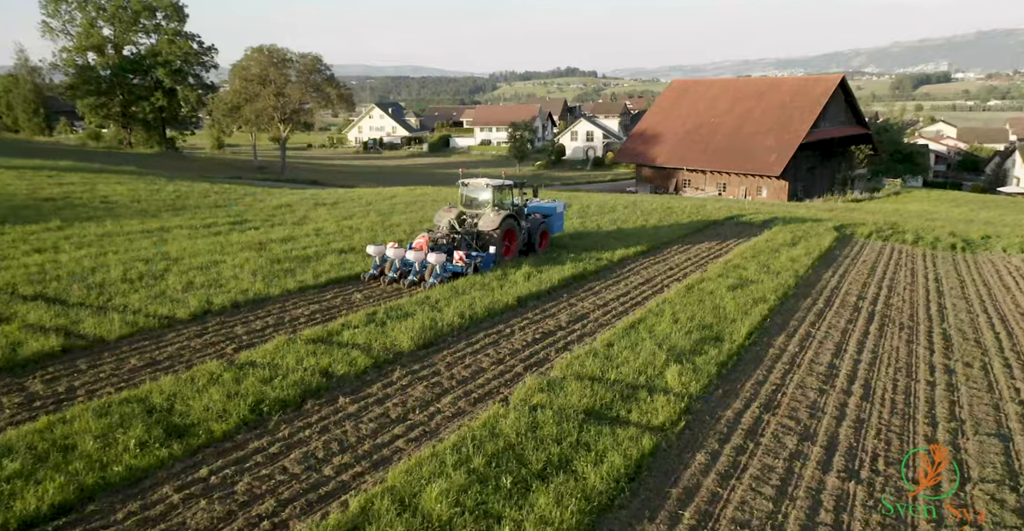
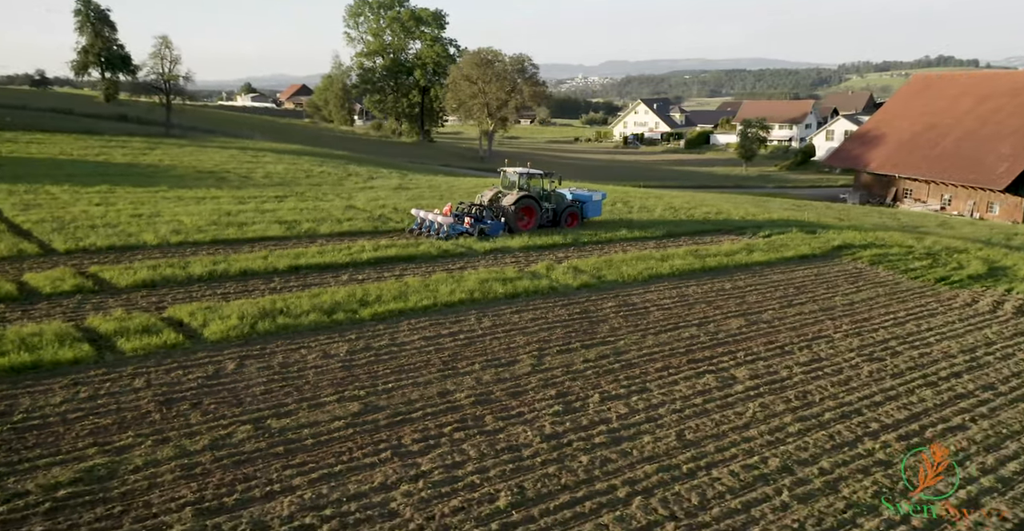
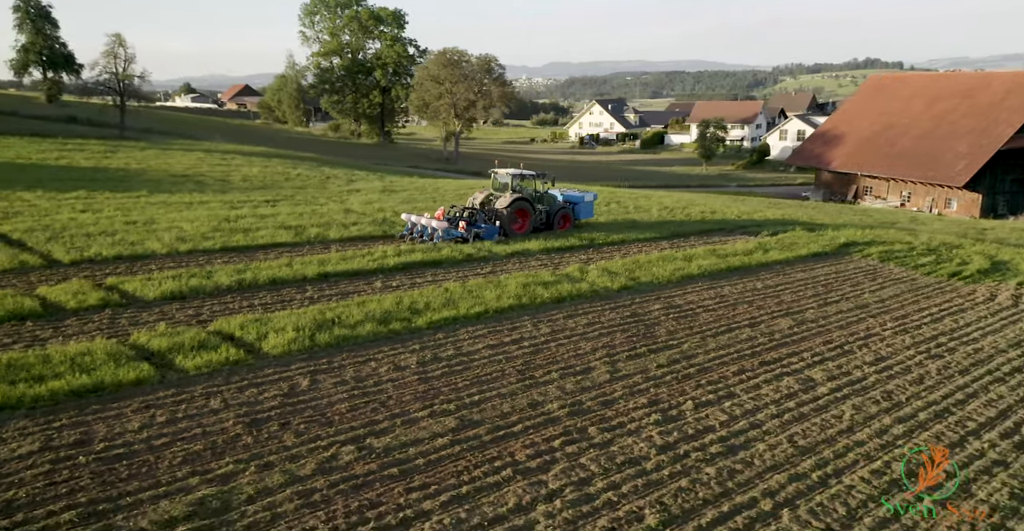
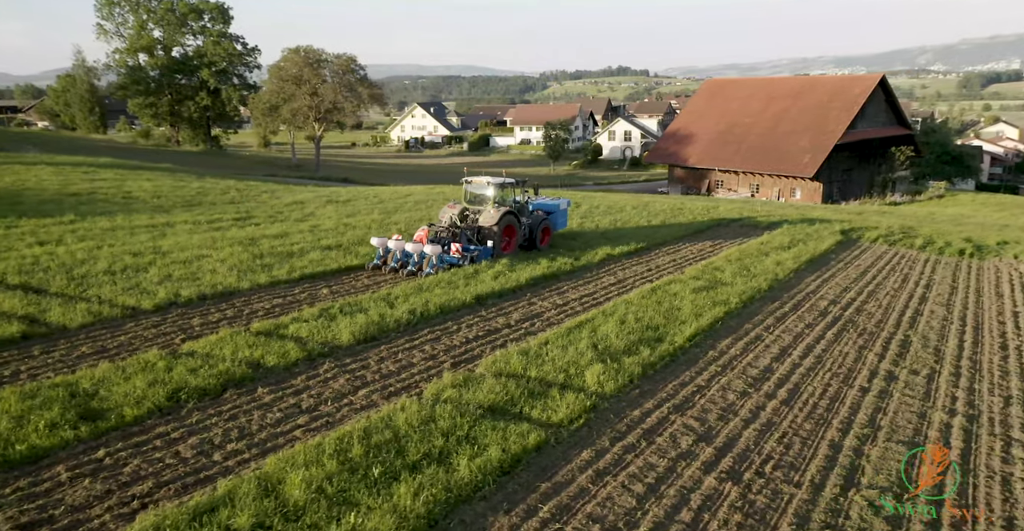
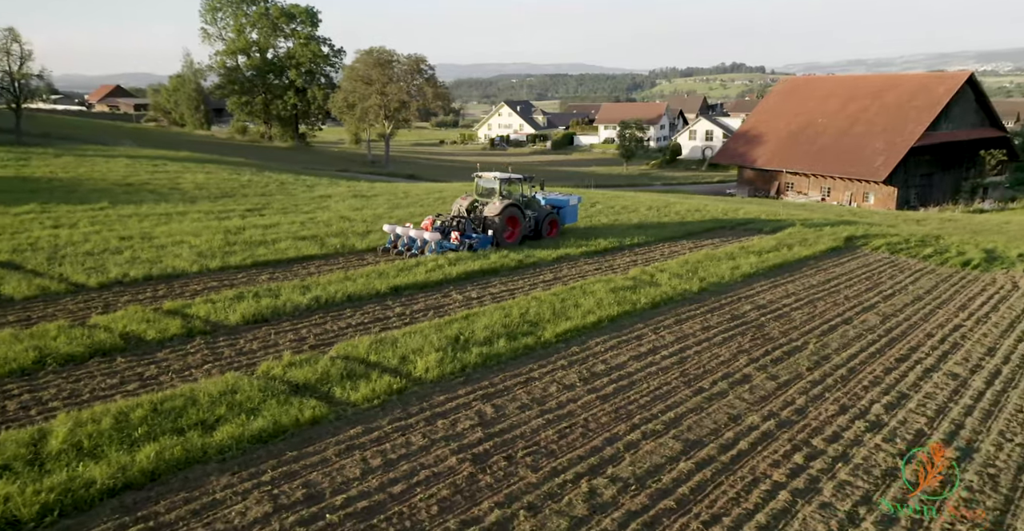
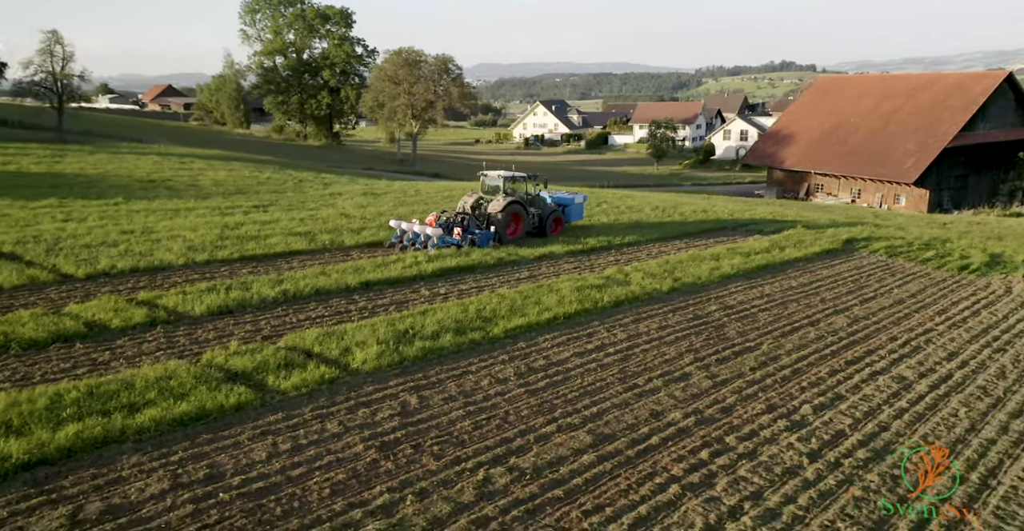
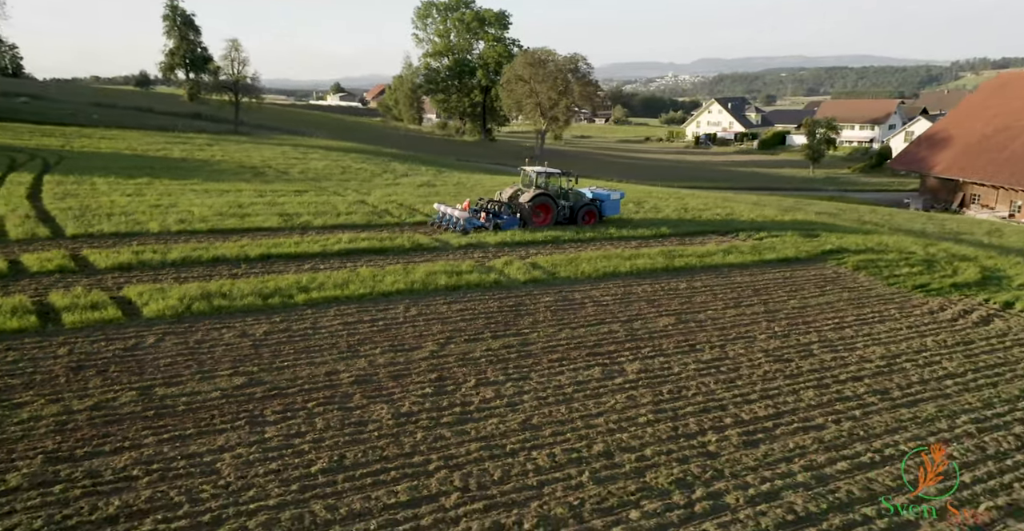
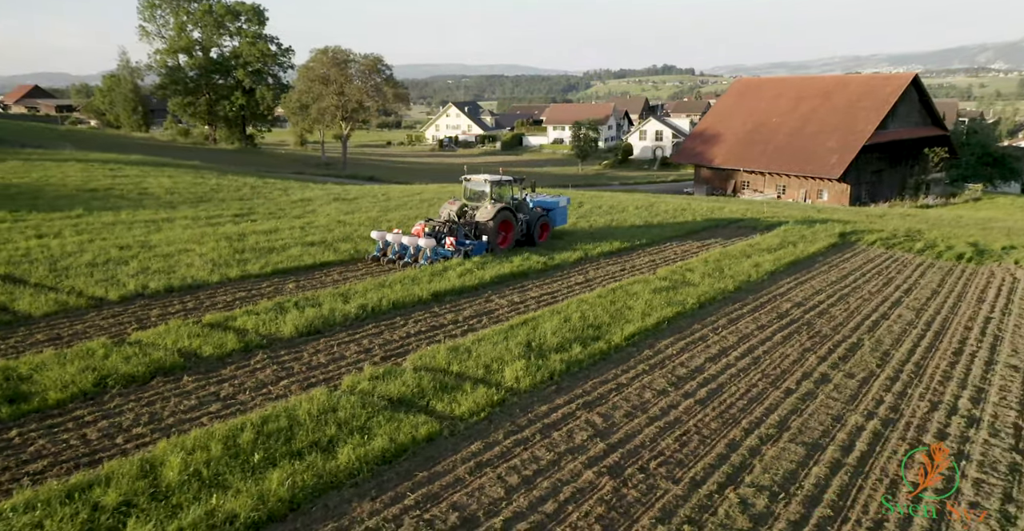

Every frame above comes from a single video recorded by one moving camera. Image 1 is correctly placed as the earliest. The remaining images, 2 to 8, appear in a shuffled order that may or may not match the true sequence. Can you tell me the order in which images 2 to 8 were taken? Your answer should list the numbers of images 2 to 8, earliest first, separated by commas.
4, 8, 5, 6, 3, 2, 7
